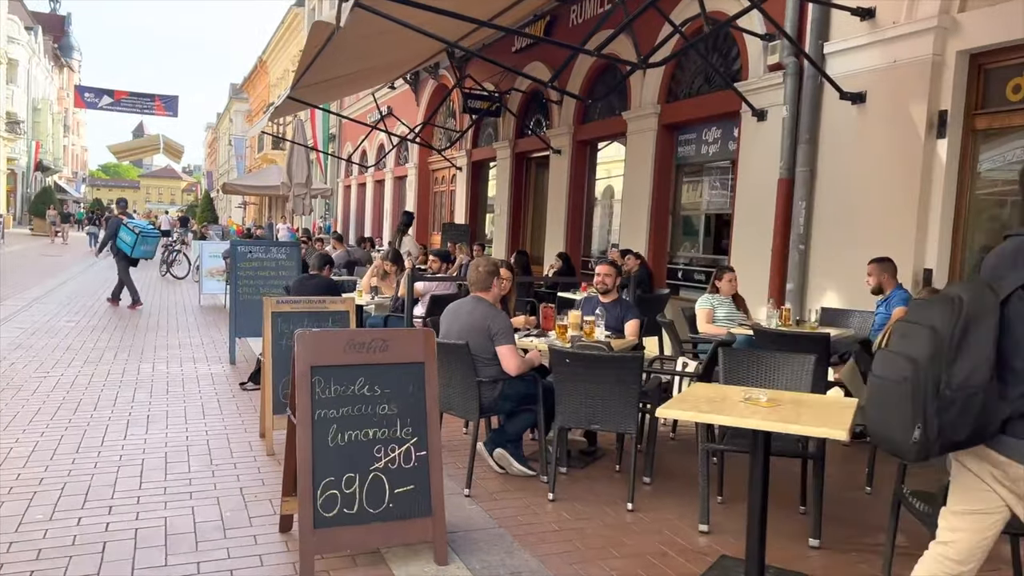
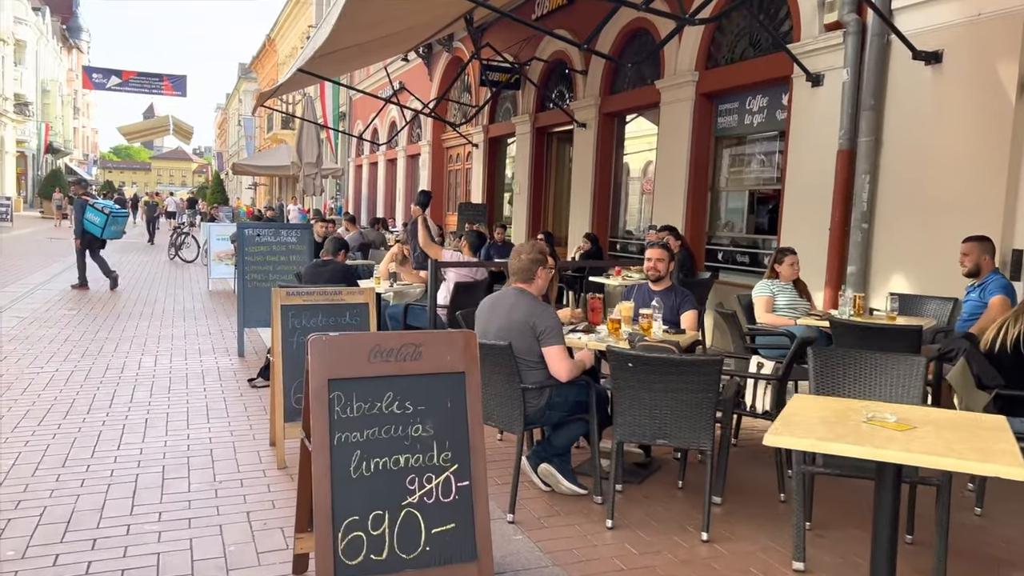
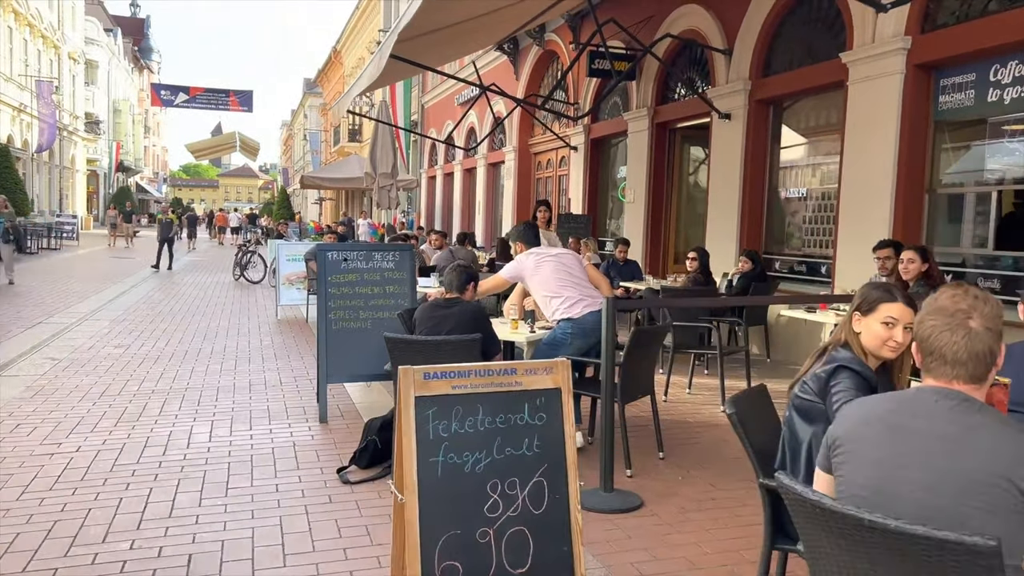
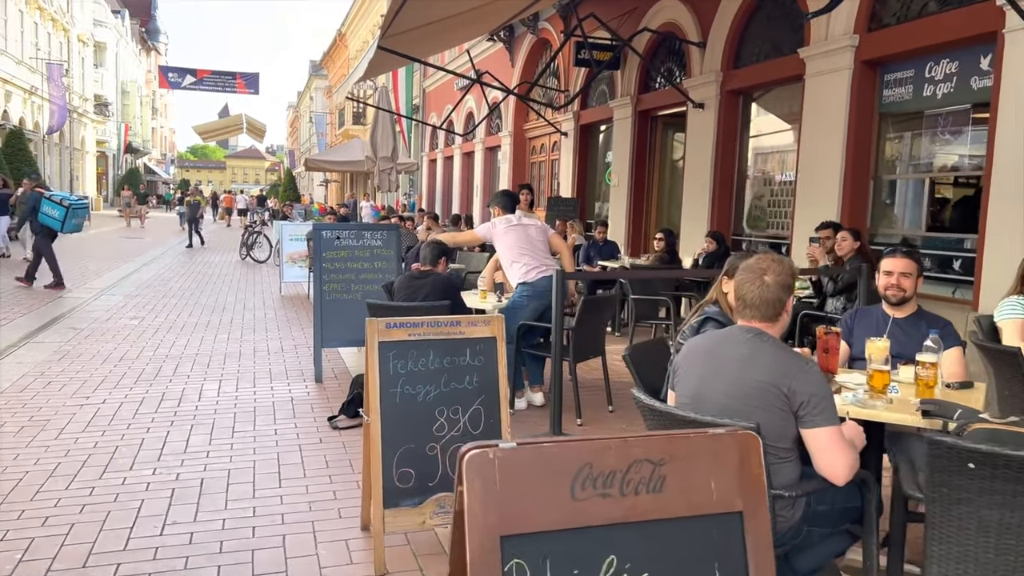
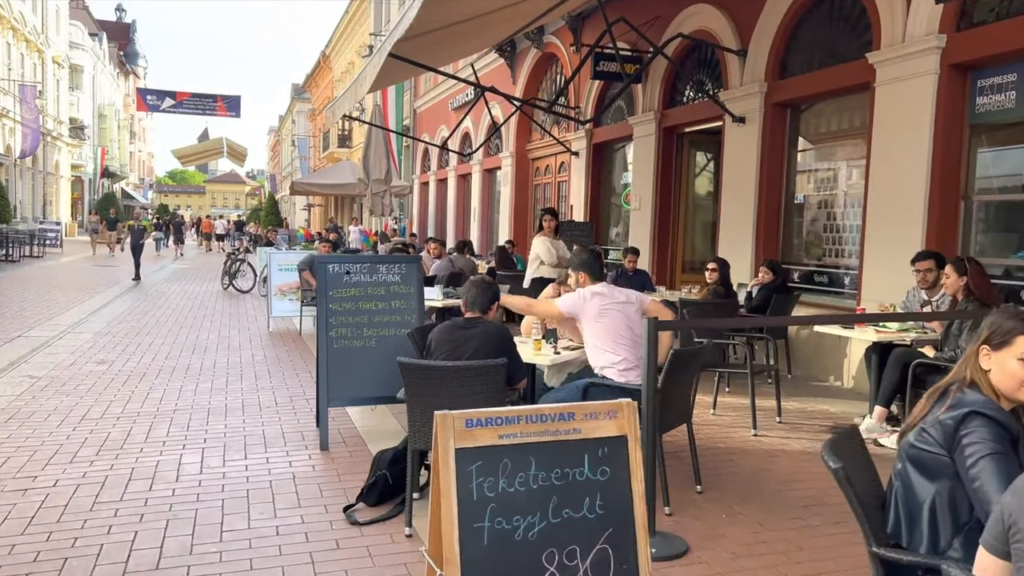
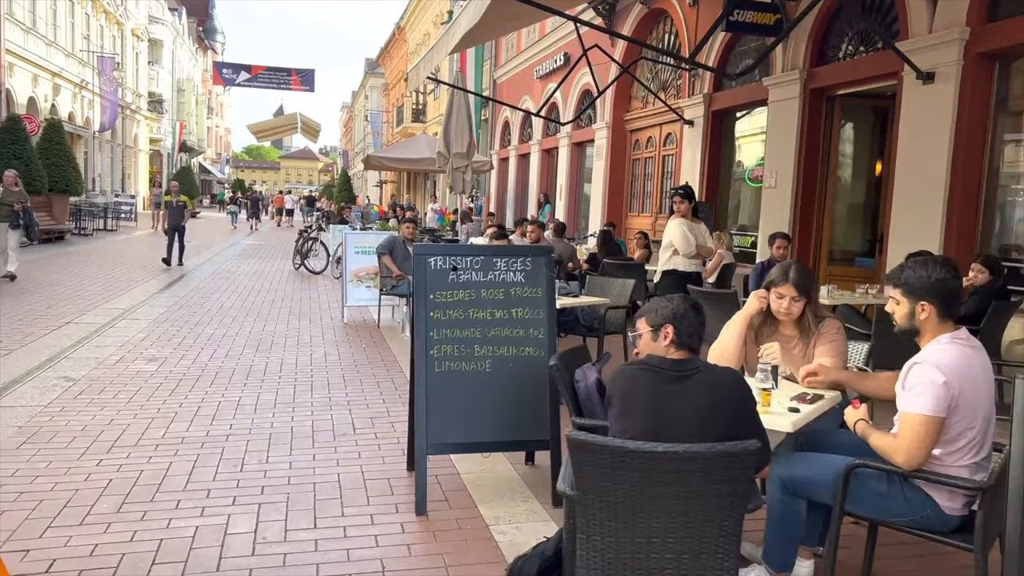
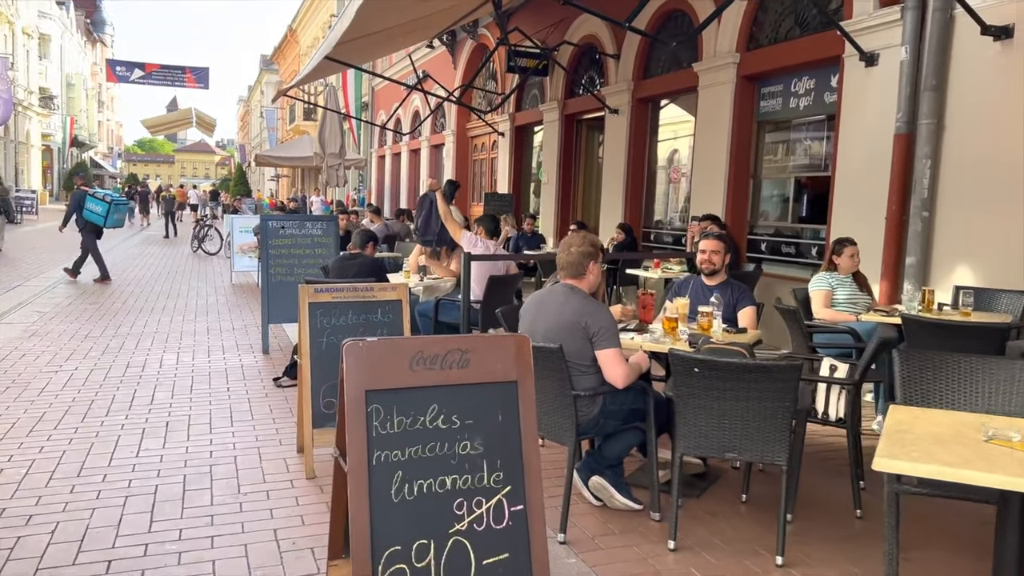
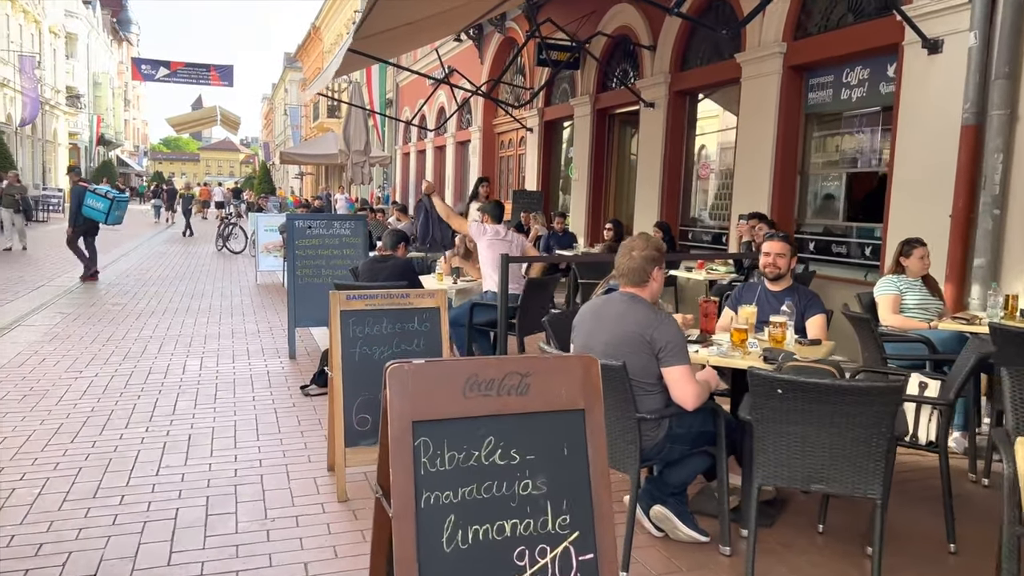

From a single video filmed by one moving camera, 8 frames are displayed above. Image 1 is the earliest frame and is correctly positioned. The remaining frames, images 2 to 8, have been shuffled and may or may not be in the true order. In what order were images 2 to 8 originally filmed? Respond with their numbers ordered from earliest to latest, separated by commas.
2, 7, 8, 4, 3, 5, 6
